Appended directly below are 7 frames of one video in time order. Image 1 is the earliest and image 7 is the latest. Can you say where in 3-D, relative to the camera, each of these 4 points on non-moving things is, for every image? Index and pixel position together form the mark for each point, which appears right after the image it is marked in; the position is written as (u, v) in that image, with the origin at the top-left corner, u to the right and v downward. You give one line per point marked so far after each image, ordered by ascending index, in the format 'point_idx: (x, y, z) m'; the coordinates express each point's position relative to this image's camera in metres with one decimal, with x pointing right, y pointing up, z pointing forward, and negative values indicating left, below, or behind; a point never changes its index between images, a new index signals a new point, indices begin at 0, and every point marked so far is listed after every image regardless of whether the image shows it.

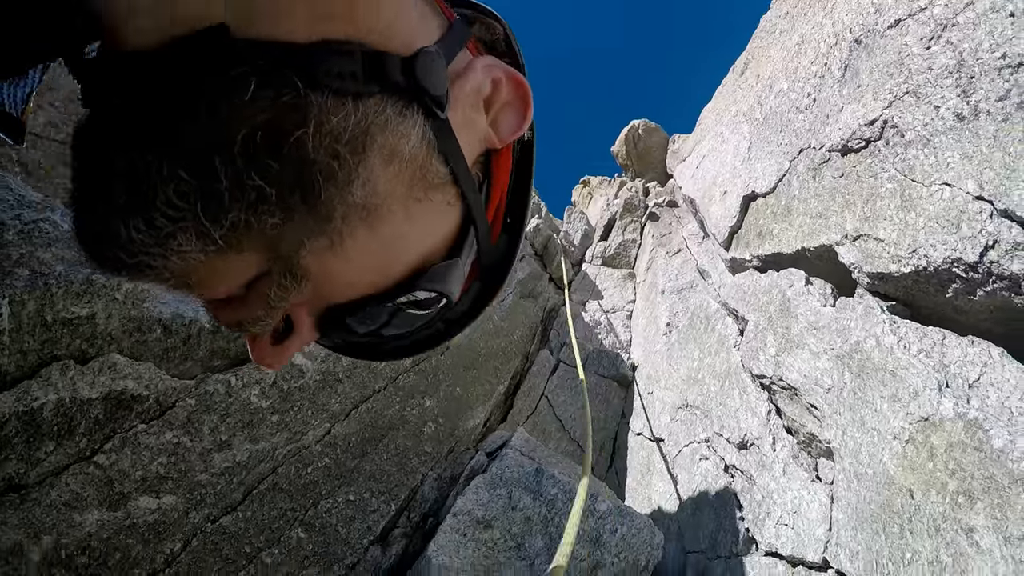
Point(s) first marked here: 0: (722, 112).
0: (+4.1, +3.4, +10.8) m
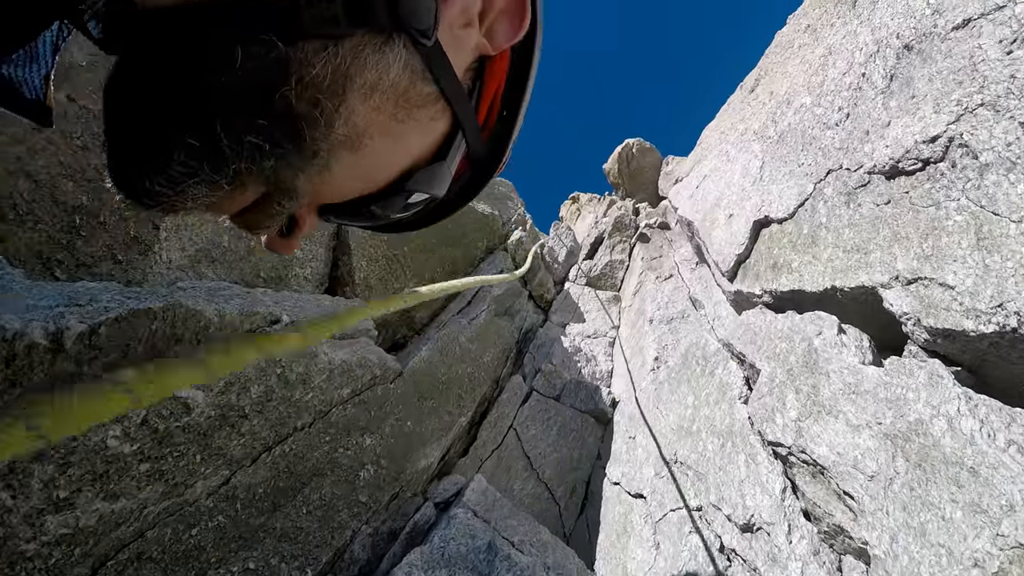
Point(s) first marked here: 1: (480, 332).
0: (+3.9, +2.8, +9.8) m
1: (-0.5, -0.8, +9.0) m
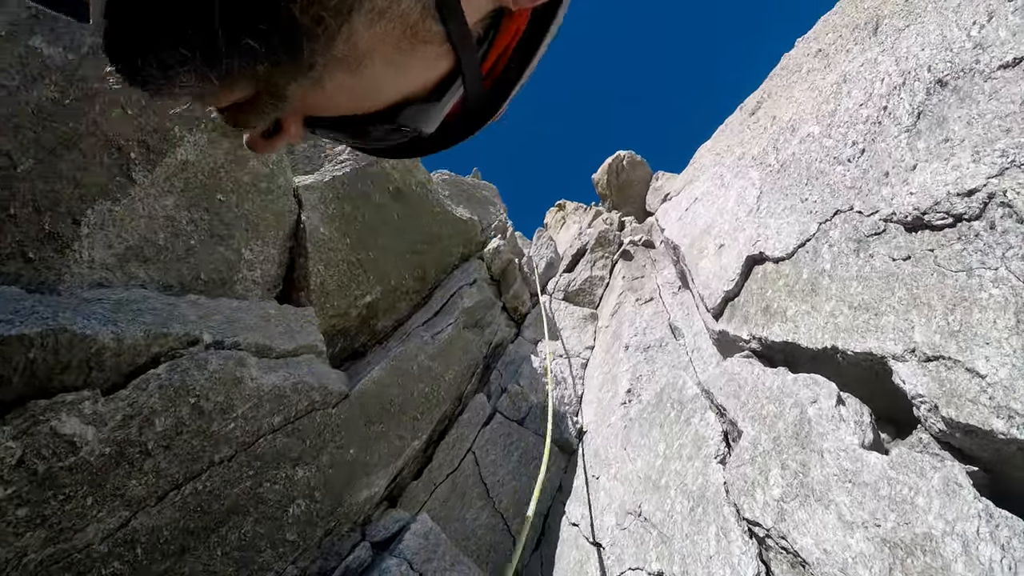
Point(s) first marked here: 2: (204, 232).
0: (+3.6, +2.3, +9.4) m
1: (-1.0, -1.0, +8.4) m
2: (-3.7, +0.6, +6.6) m
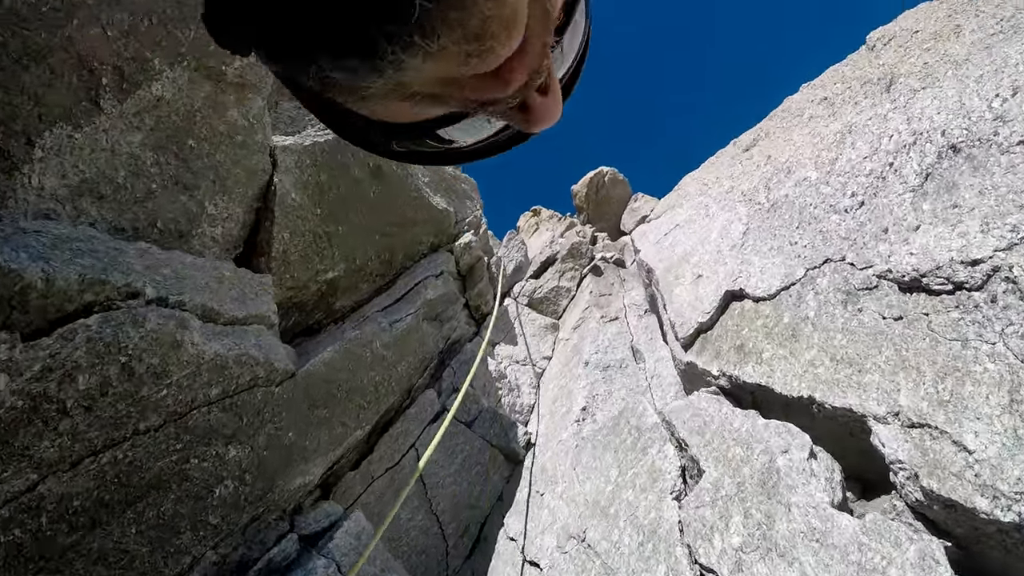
0: (+3.4, +1.8, +9.3) m
1: (-1.6, -0.8, +8.0) m
2: (-3.8, +1.2, +6.0) m
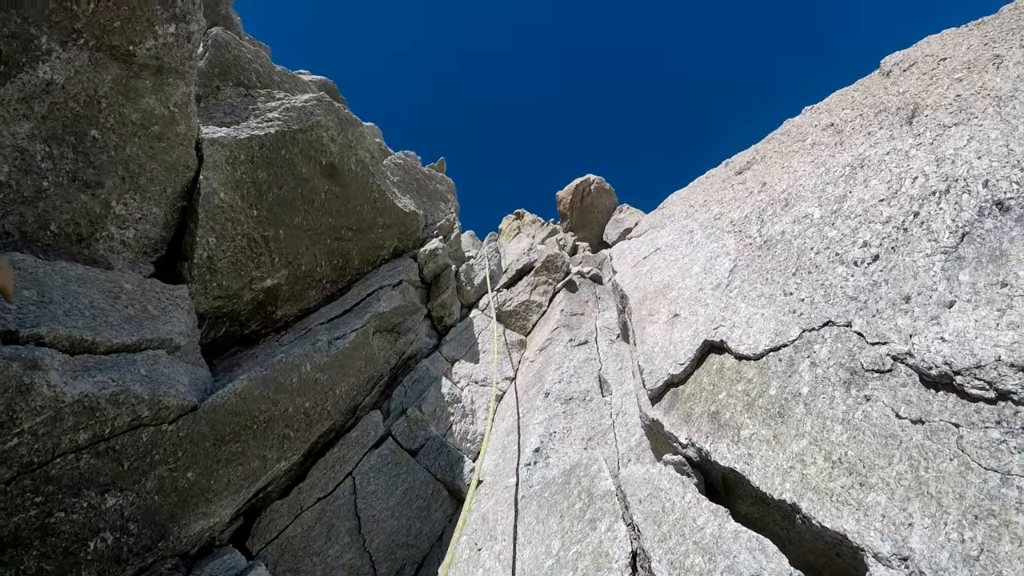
0: (+2.9, +1.3, +8.6) m
1: (-2.2, -0.9, +7.2) m
2: (-4.3, +1.1, +5.1) m
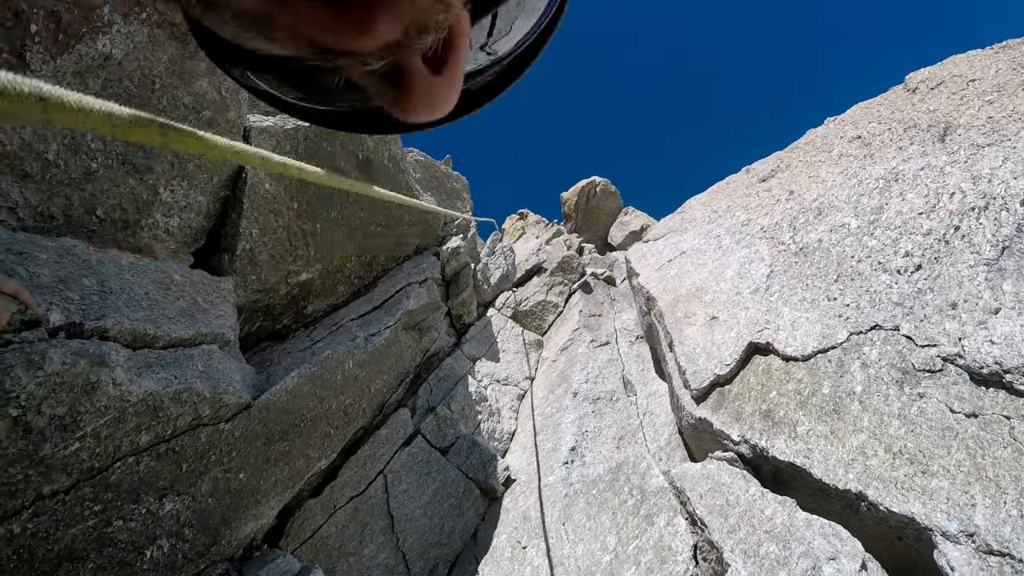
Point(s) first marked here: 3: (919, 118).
0: (+3.3, +1.3, +8.8) m
1: (-1.8, -0.9, +7.2) m
2: (-3.6, +1.2, +5.0) m
3: (+5.1, +2.1, +7.0) m
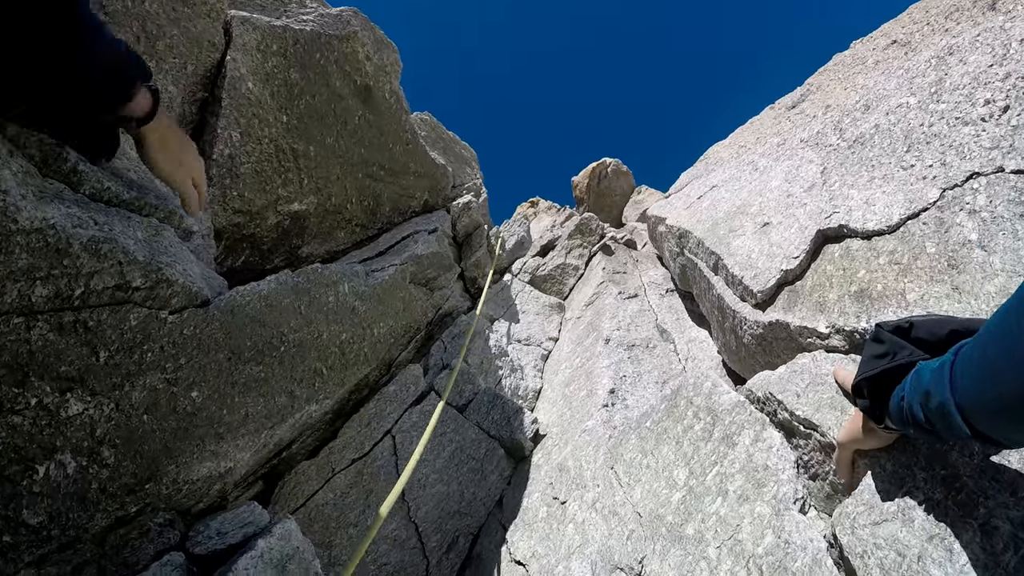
0: (+3.5, +2.2, +8.1) m
1: (-1.5, -0.1, +6.3) m
2: (-3.4, +2.1, +4.3) m
3: (+5.2, +3.3, +6.3) m
